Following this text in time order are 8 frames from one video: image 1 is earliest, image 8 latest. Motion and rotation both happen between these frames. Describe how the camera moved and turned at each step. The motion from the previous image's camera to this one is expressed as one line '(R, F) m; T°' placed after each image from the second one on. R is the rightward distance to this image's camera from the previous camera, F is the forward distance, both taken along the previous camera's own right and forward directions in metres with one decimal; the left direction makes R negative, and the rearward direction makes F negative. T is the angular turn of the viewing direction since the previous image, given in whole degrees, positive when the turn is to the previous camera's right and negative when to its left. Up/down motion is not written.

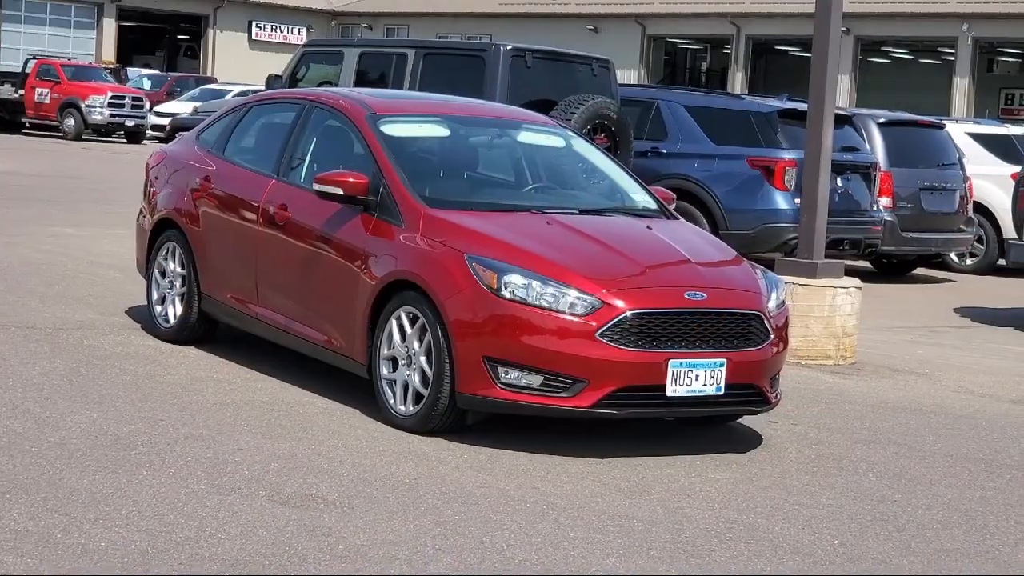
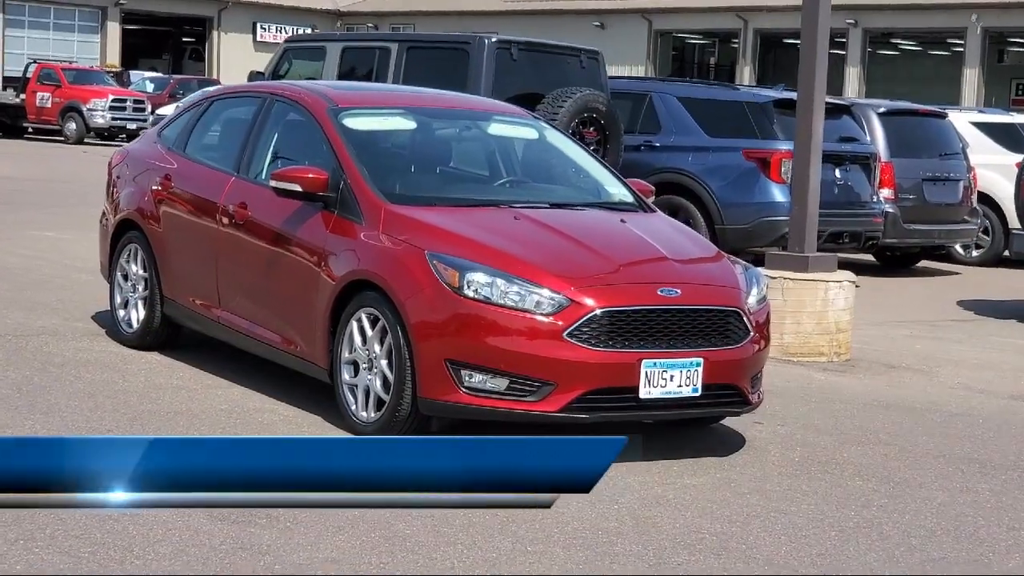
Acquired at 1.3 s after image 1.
(+0.2, +0.3) m; 0°
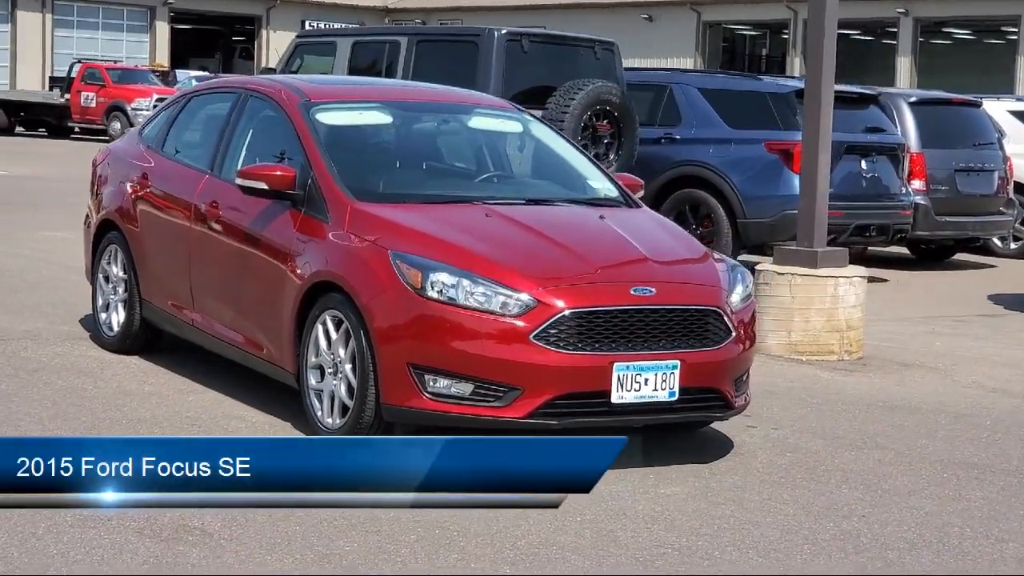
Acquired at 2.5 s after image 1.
(+0.4, +0.3) m; -2°
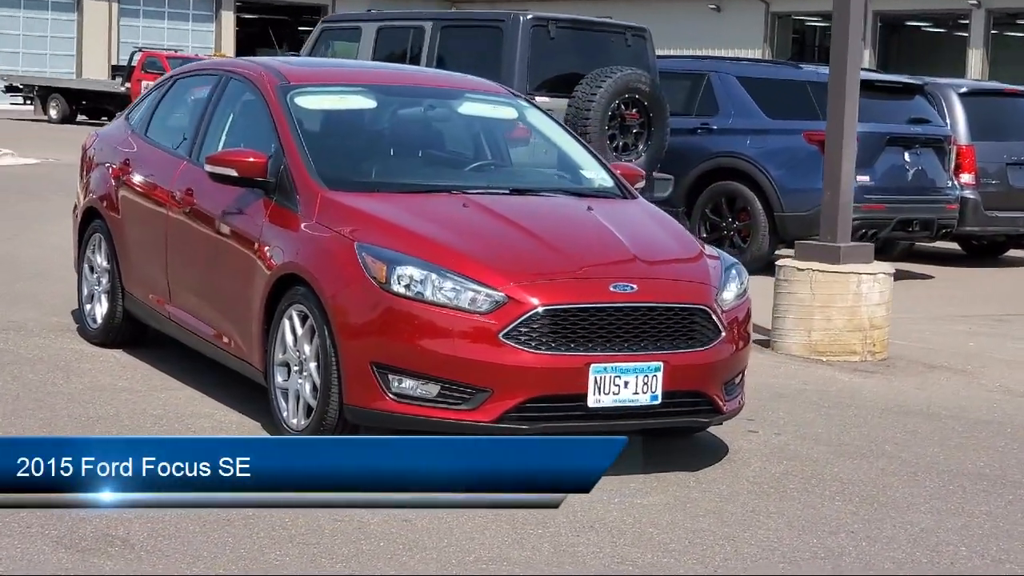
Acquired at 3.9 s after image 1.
(+0.4, +0.4) m; -3°
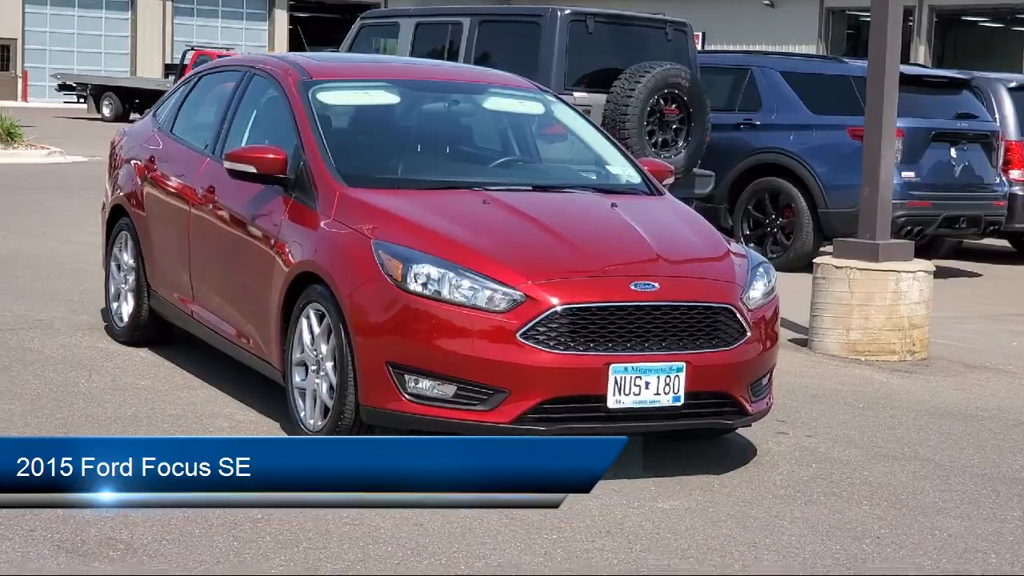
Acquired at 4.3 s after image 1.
(+0.1, +0.1) m; -2°
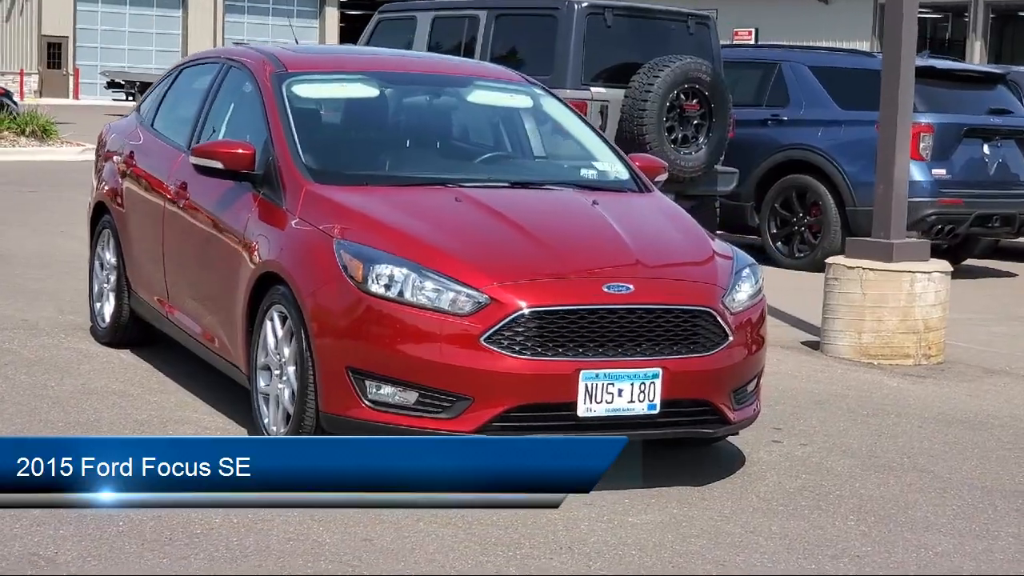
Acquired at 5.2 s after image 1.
(+0.3, +0.3) m; -2°
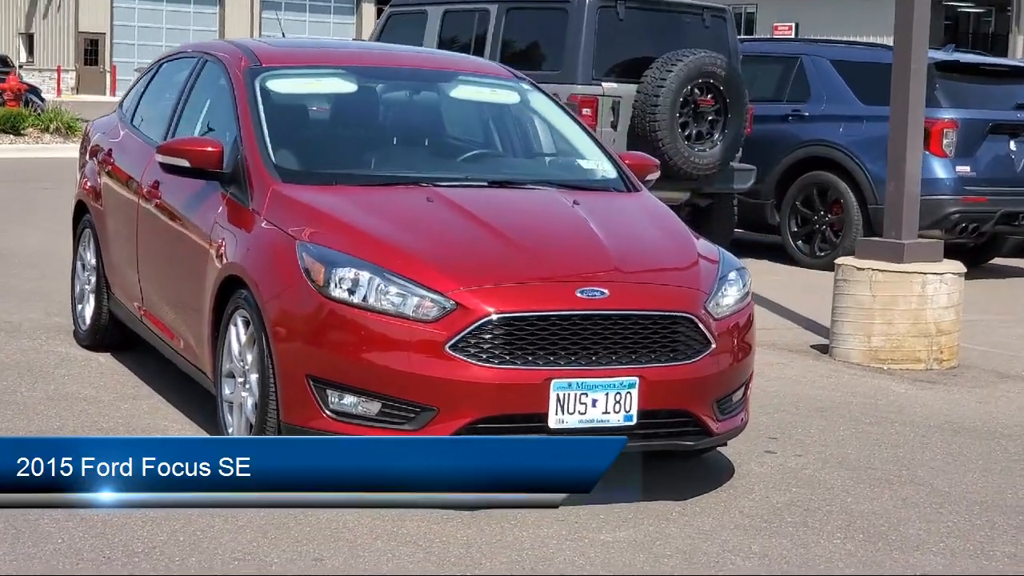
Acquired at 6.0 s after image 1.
(+0.2, +0.3) m; -2°
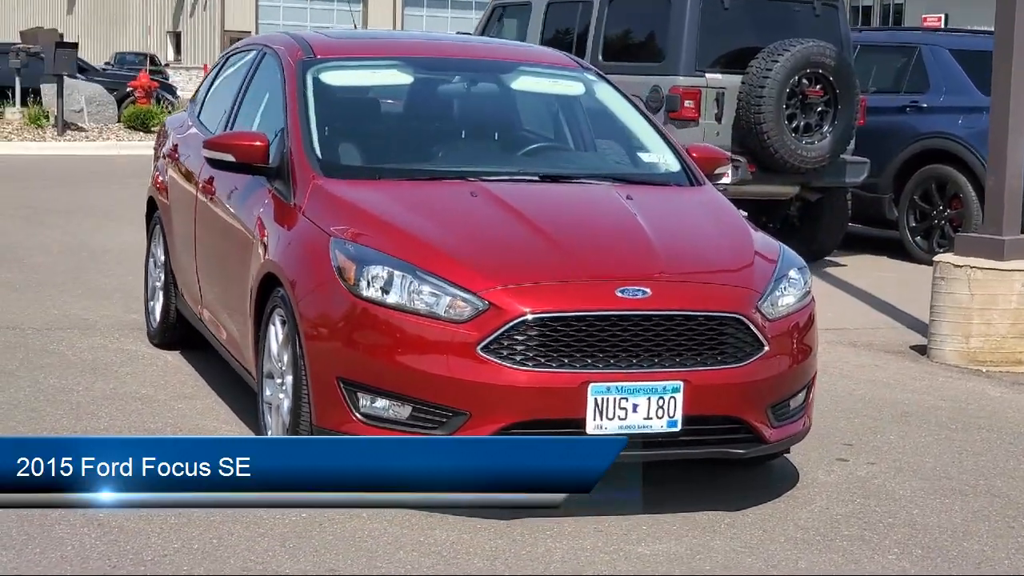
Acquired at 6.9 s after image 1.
(+0.4, +0.2) m; -6°
